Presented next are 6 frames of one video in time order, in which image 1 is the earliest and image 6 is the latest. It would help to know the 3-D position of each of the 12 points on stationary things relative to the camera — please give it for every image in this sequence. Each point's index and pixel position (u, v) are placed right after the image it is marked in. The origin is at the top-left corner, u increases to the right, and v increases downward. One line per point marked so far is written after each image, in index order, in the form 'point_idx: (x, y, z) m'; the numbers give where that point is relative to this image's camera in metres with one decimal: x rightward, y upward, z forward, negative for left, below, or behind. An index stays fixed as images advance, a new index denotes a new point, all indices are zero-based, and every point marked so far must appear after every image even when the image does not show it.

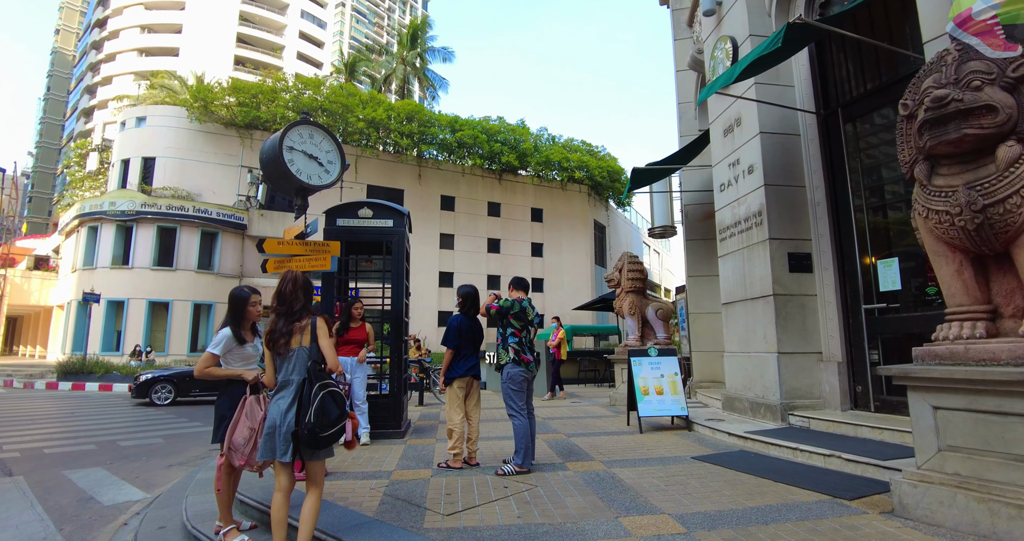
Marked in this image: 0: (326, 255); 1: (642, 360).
0: (-2.2, +0.2, +5.9) m
1: (+1.8, -1.2, +7.0) m
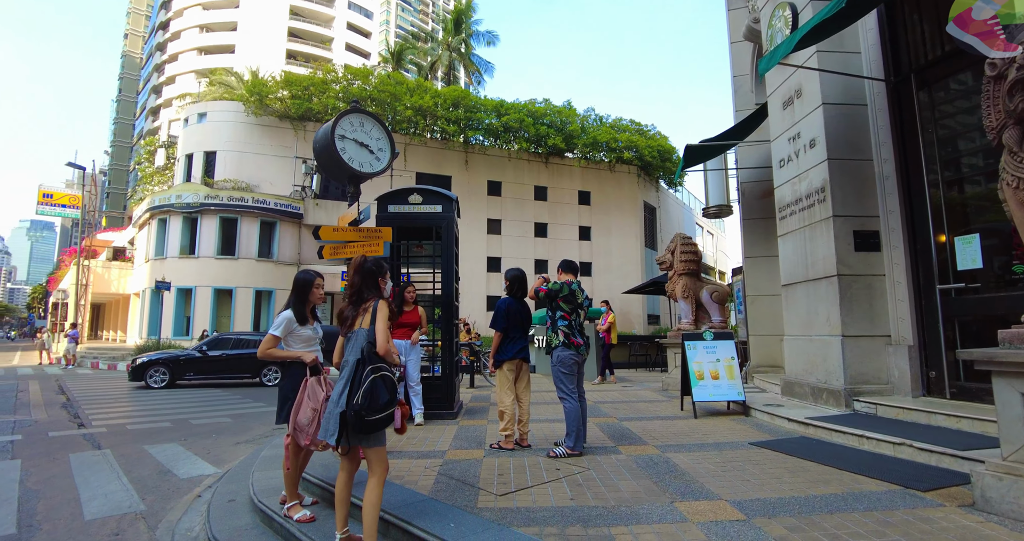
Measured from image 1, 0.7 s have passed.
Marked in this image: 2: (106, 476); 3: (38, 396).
0: (-1.6, +0.4, +6.1) m
1: (+2.5, -1.0, +6.8) m
2: (-4.7, -2.4, +5.8) m
3: (-10.8, -2.9, +11.3) m
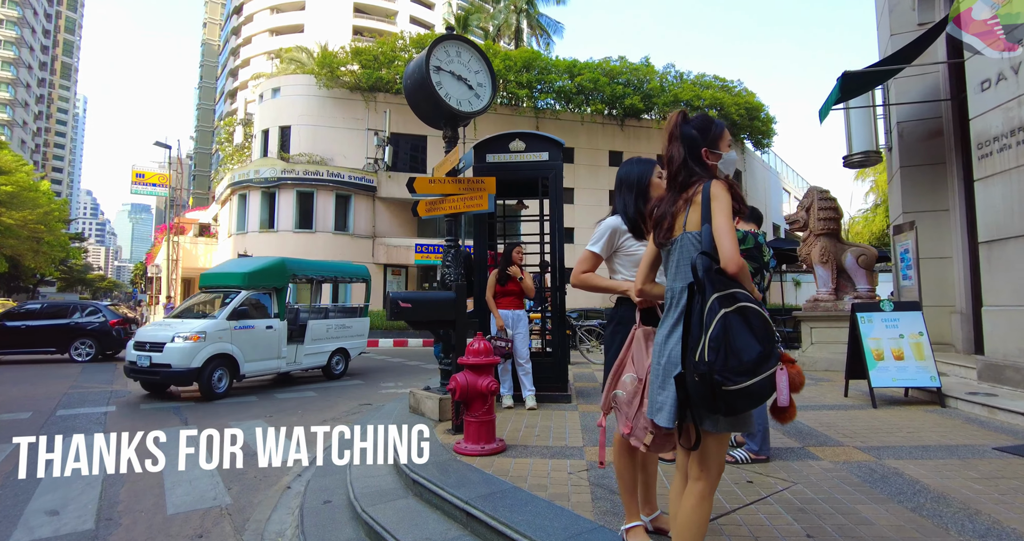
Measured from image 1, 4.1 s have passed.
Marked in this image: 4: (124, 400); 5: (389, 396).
0: (-0.3, +0.8, +5.1) m
1: (+3.9, -0.5, +5.4) m
2: (-3.4, -2.0, +5.4) m
3: (-8.7, -2.2, +11.5) m
4: (-6.1, -2.0, +7.8) m
5: (-2.1, -2.2, +8.7) m
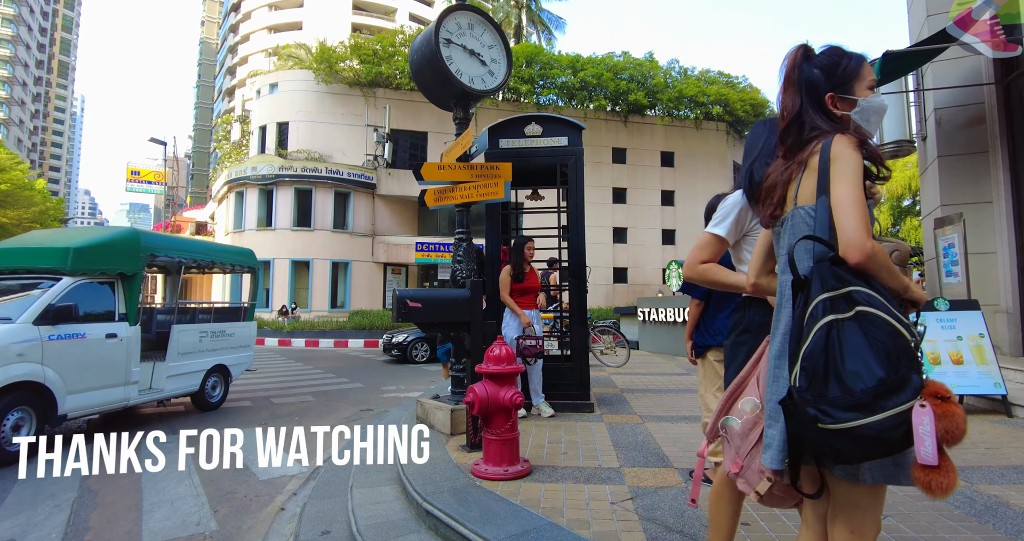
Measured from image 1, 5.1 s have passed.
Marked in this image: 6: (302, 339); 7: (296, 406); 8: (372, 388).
0: (-0.1, +0.8, +4.6) m
1: (+4.1, -0.4, +4.9) m
2: (-3.2, -1.9, +4.9) m
3: (-8.6, -2.2, +11.0) m
4: (-5.9, -2.0, +7.3) m
5: (-2.0, -2.1, +8.2) m
6: (-7.8, -2.5, +18.4) m
7: (-3.3, -2.1, +7.7) m
8: (-2.6, -2.2, +9.3) m
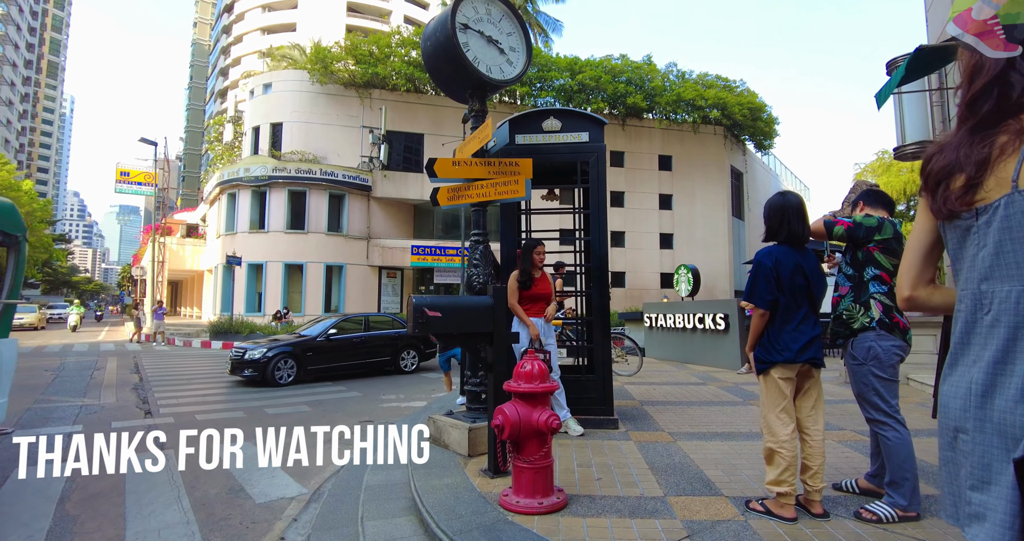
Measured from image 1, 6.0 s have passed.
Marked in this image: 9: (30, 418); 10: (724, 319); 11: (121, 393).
0: (0.0, +0.8, +4.2) m
1: (+4.2, -0.5, +4.6) m
2: (-3.0, -2.0, +4.5) m
3: (-8.5, -2.2, +10.5) m
4: (-5.8, -2.0, +6.8) m
5: (-1.9, -2.2, +7.8) m
6: (-7.8, -2.7, +17.9) m
7: (-3.2, -2.1, +7.3) m
8: (-2.5, -2.3, +8.8) m
9: (-6.6, -2.0, +6.7) m
10: (+3.9, -0.9, +9.3) m
11: (-6.9, -2.2, +8.8) m
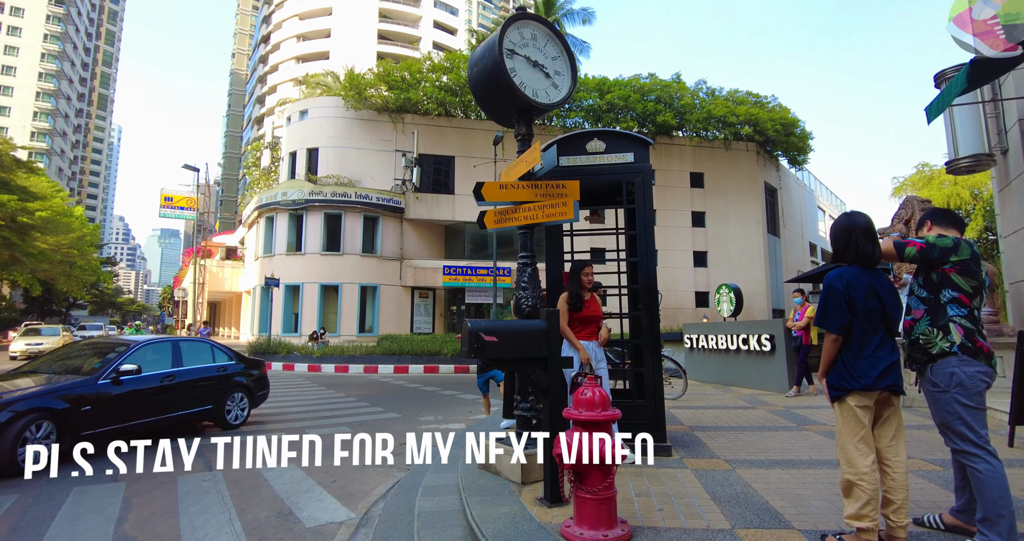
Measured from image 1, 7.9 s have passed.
0: (+0.4, +0.6, +4.2) m
1: (+4.7, -0.7, +4.3) m
2: (-2.6, -2.2, +4.5) m
3: (-7.7, -2.7, +10.8) m
4: (-5.2, -2.4, +7.0) m
5: (-1.2, -2.5, +7.8) m
6: (-6.6, -3.4, +18.2) m
7: (-2.6, -2.5, +7.4) m
8: (-1.8, -2.6, +8.9) m
9: (-6.0, -2.4, +7.0) m
10: (+4.6, -1.2, +9.0) m
11: (-6.3, -2.6, +9.0) m
